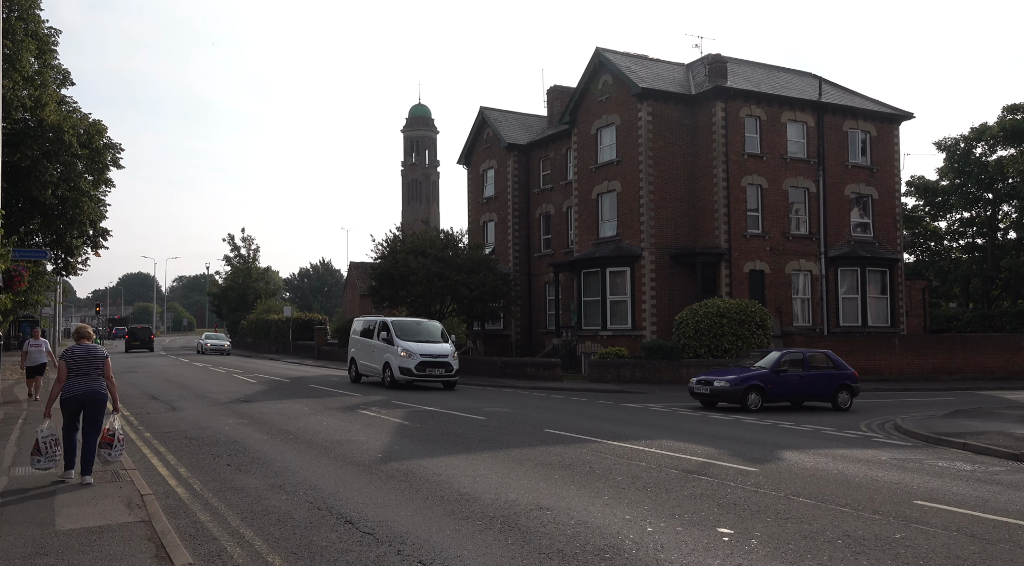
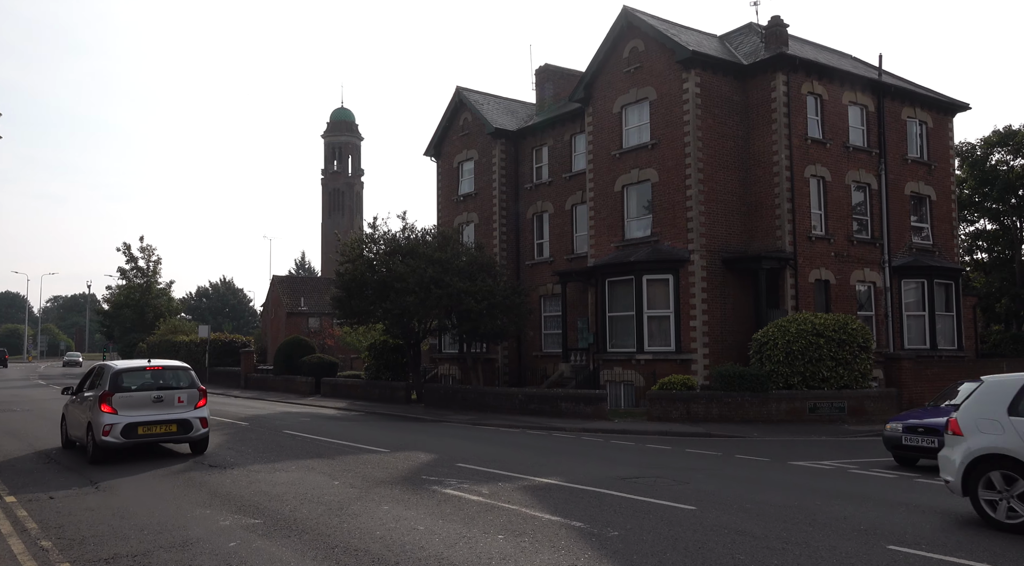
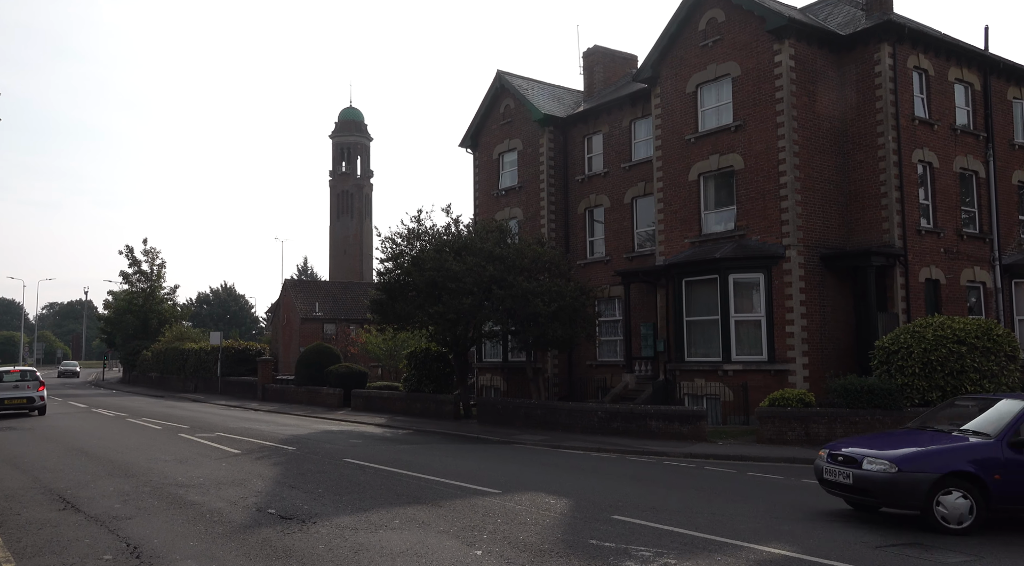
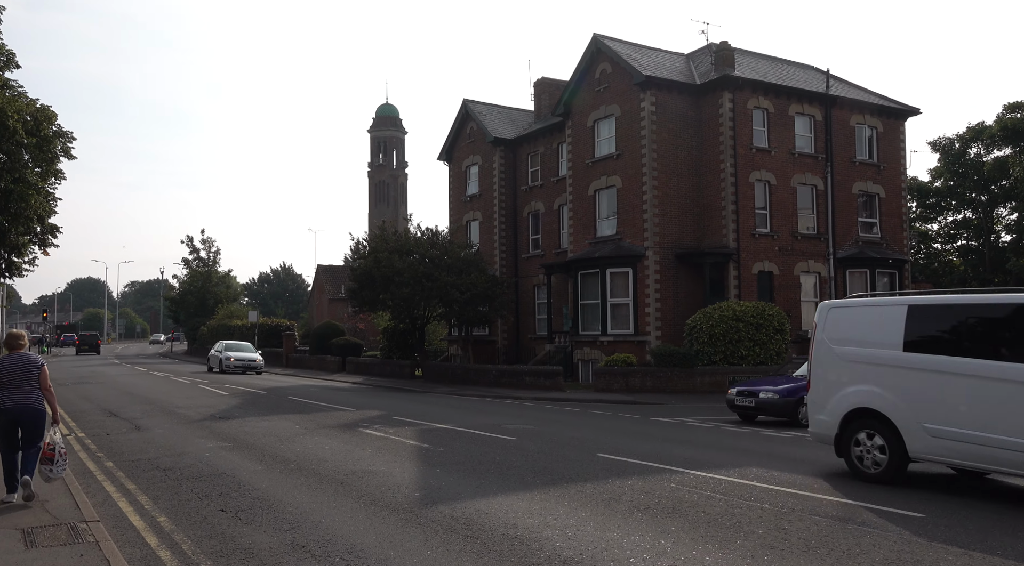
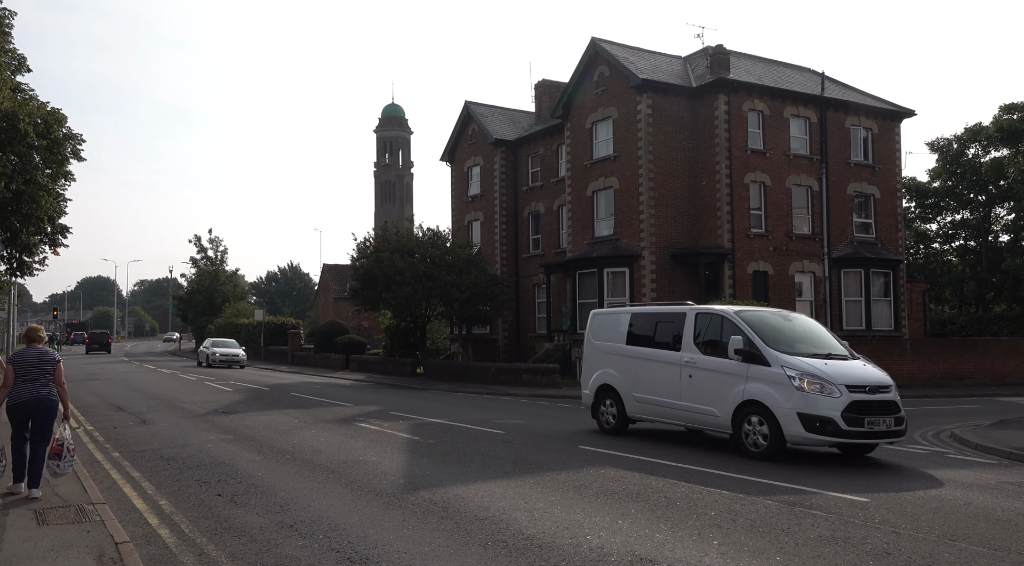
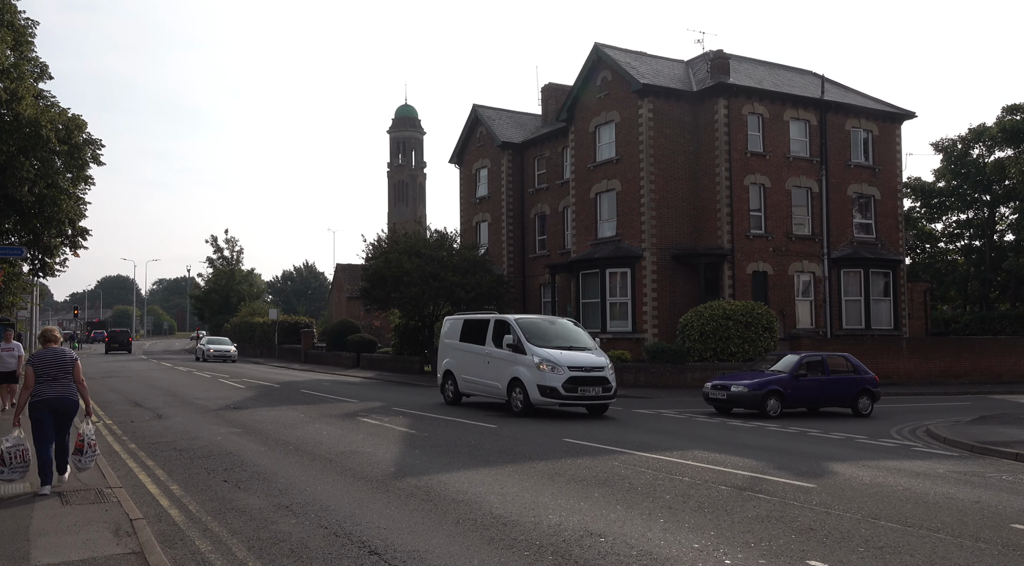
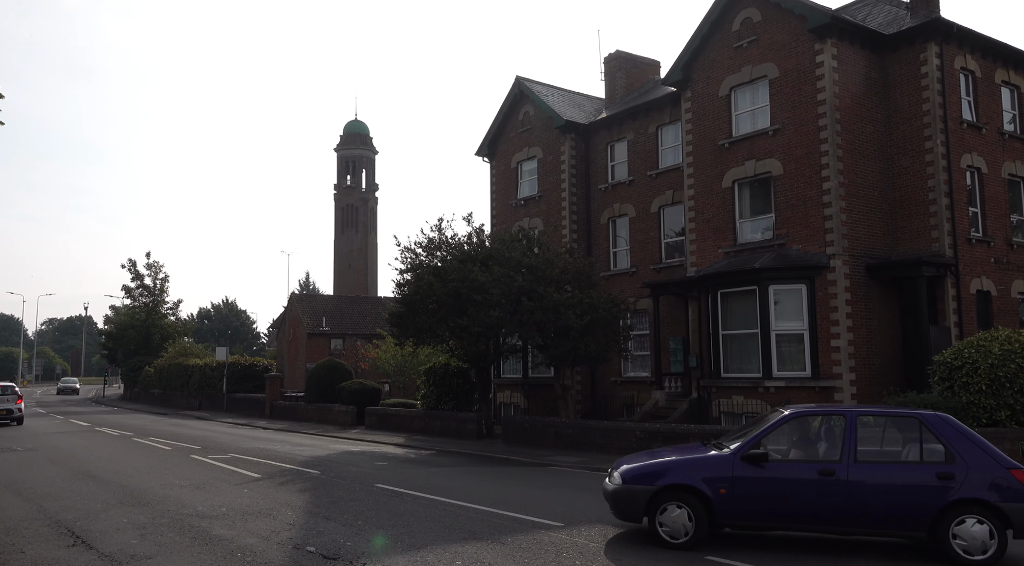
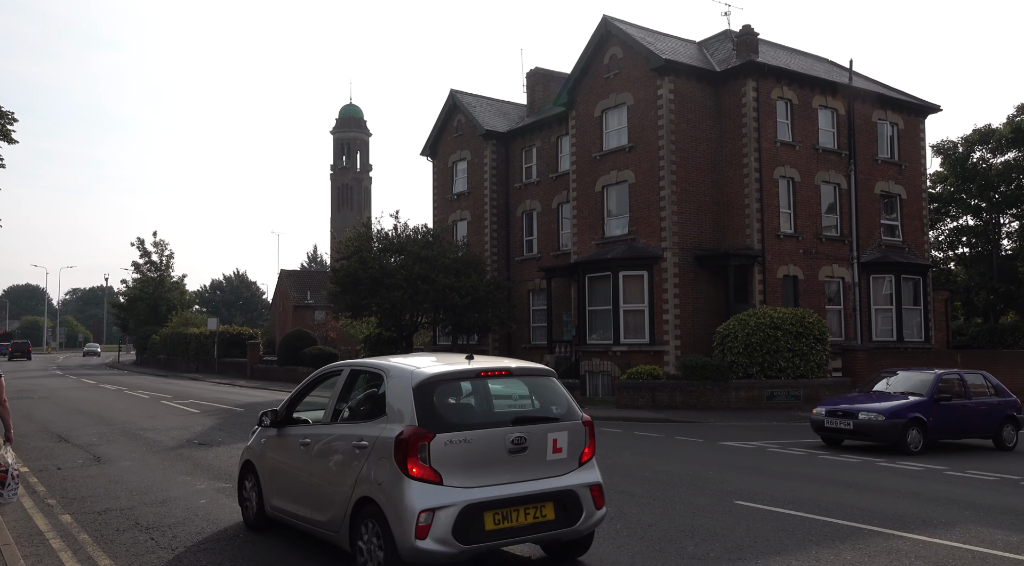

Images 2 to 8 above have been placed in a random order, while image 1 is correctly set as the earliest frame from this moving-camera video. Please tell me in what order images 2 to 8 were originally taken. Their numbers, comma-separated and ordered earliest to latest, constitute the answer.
6, 5, 4, 8, 2, 3, 7
